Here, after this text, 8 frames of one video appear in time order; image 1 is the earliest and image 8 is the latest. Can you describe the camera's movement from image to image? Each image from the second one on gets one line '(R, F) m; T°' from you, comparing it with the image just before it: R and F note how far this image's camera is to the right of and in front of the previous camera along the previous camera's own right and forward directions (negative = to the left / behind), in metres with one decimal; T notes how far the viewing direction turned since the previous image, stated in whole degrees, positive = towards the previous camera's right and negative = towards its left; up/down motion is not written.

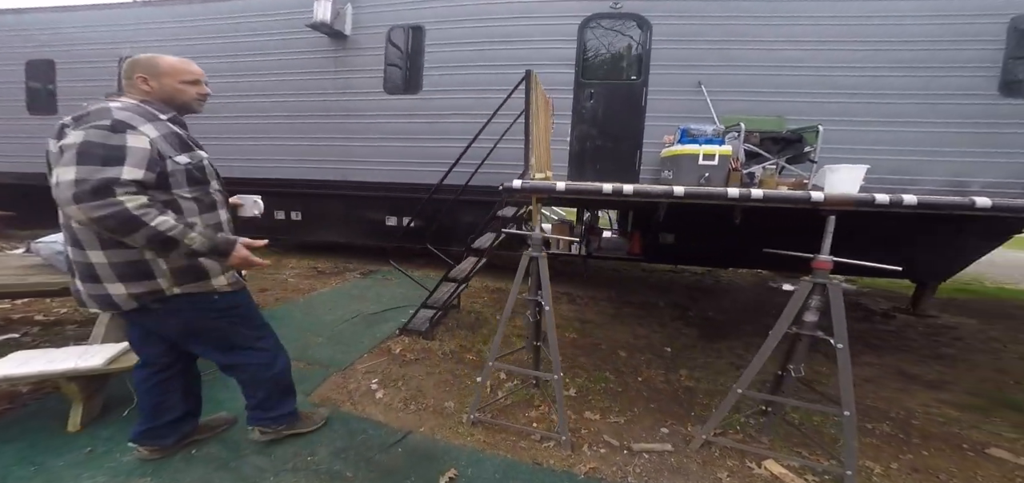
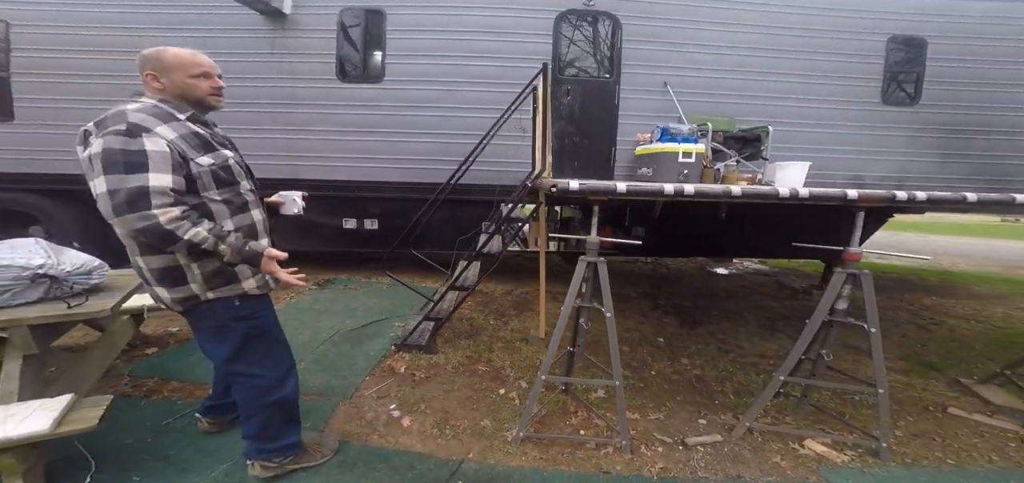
(-0.7, +0.2) m; +13°
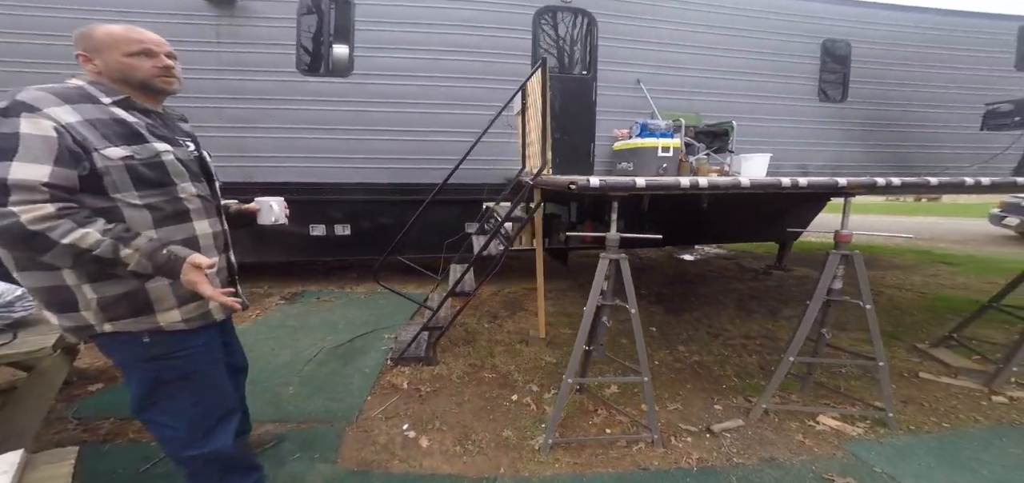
(-0.4, +0.1) m; +8°
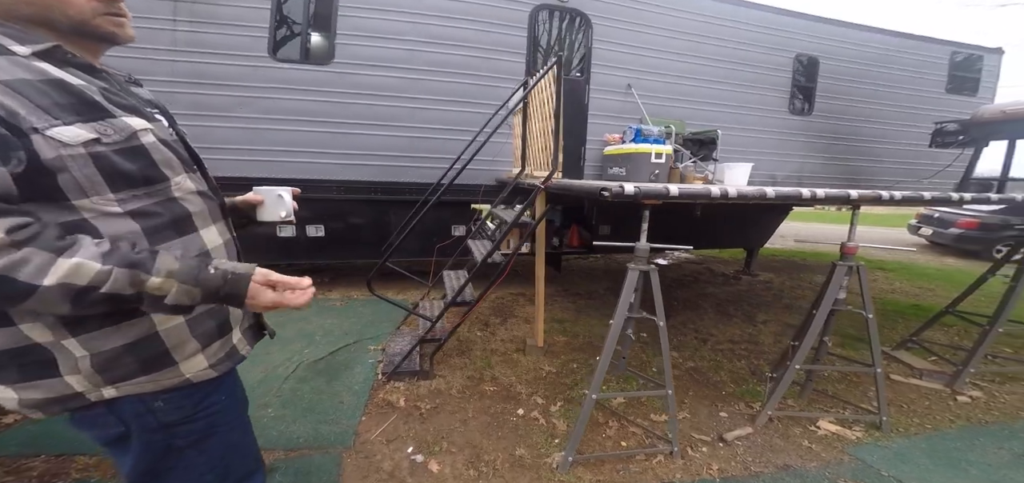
(-0.3, +0.1) m; +6°
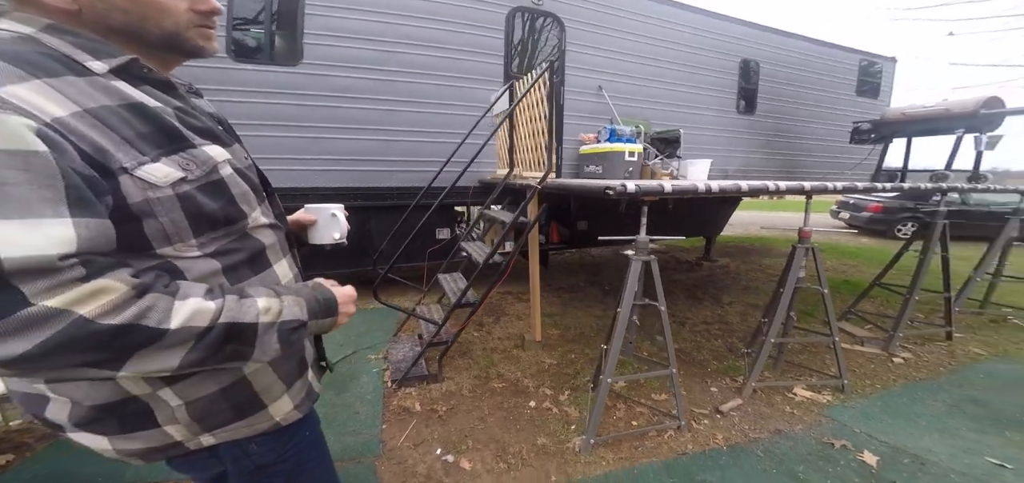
(-0.3, -0.1) m; +7°
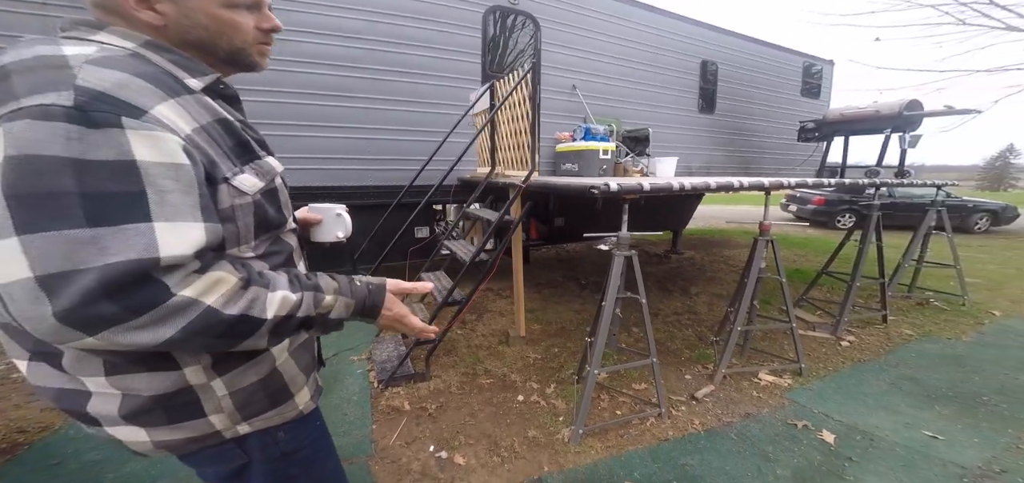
(-0.1, 0.0) m; +5°
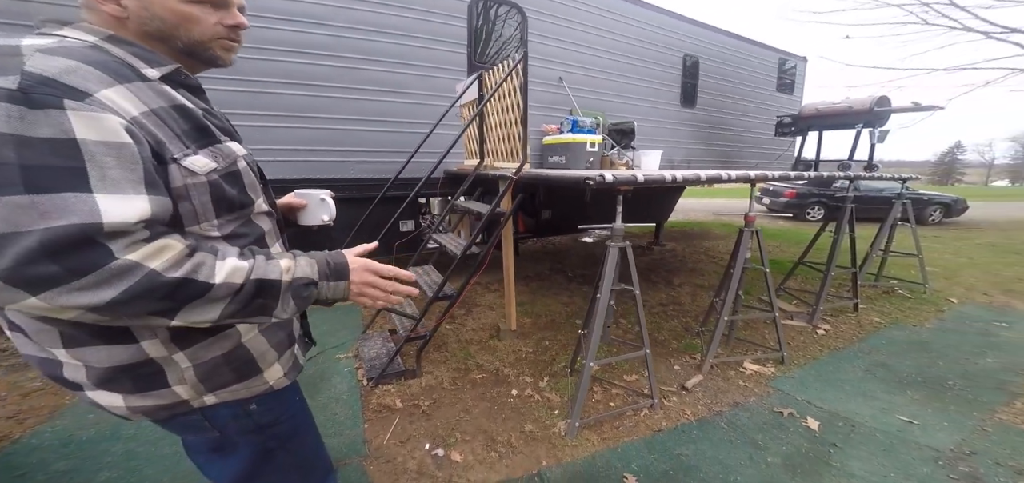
(-0.1, 0.0) m; +3°
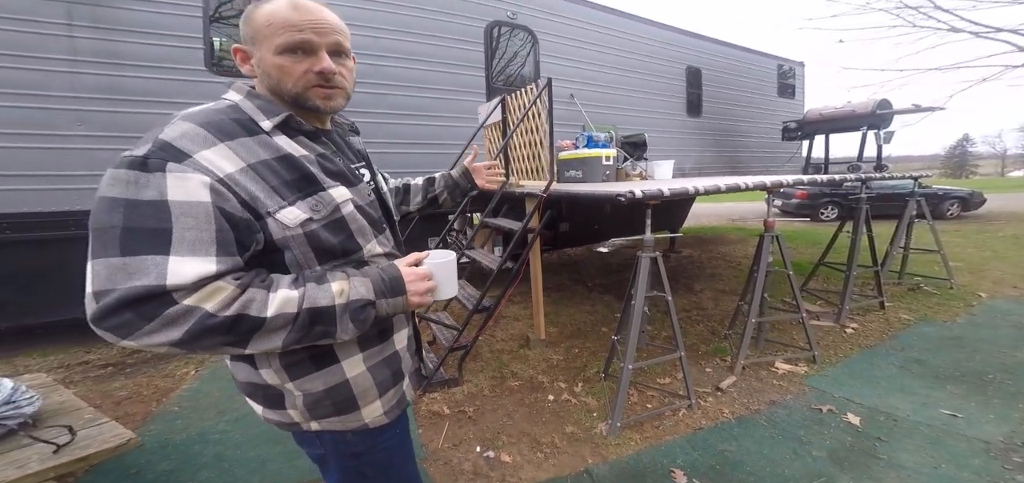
(-0.1, -0.1) m; -1°
